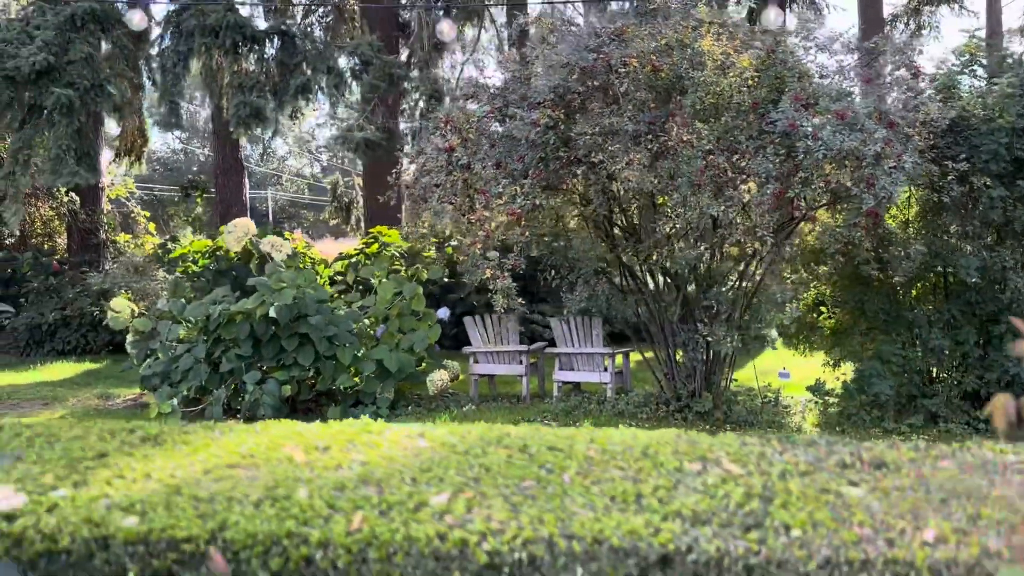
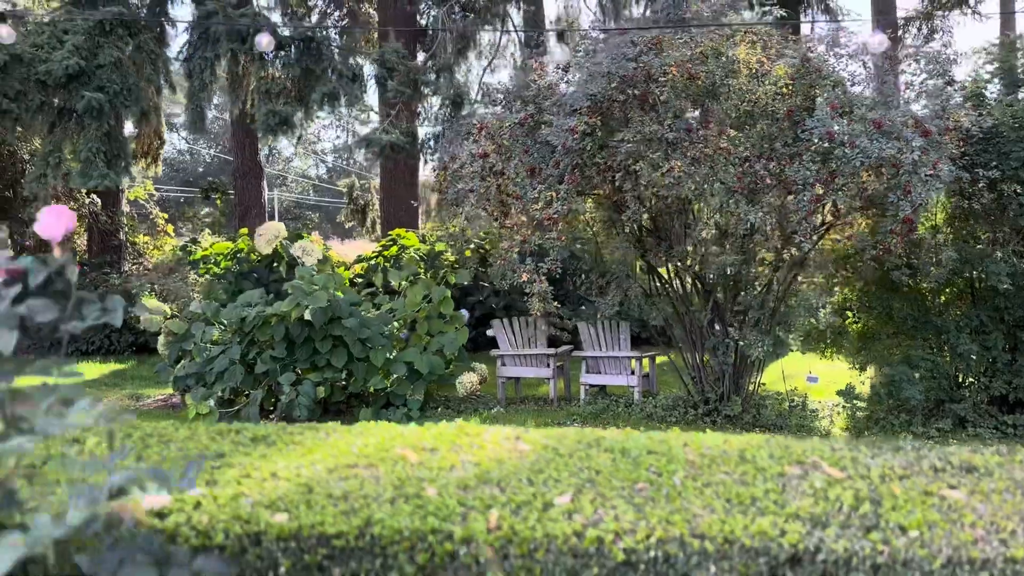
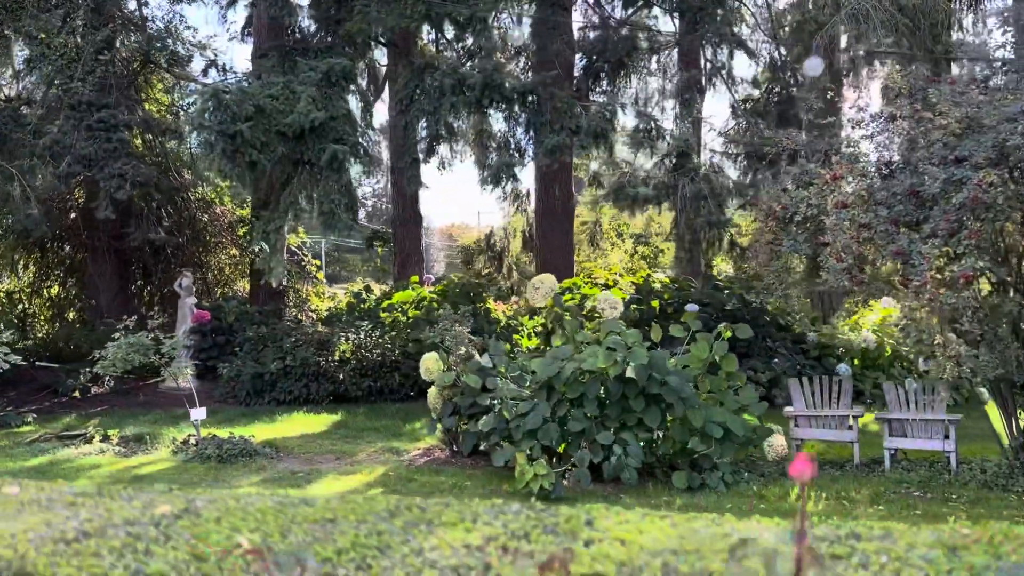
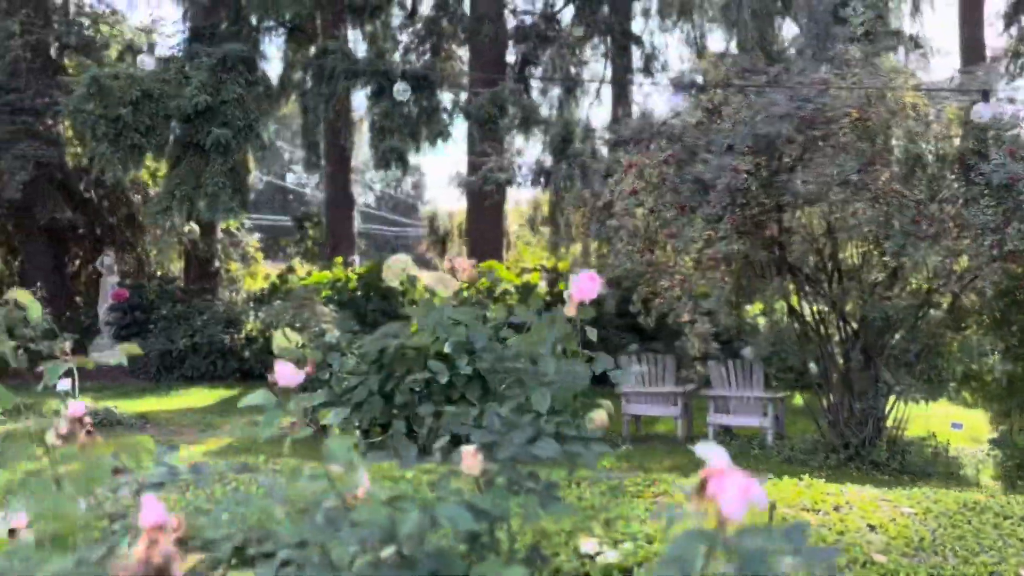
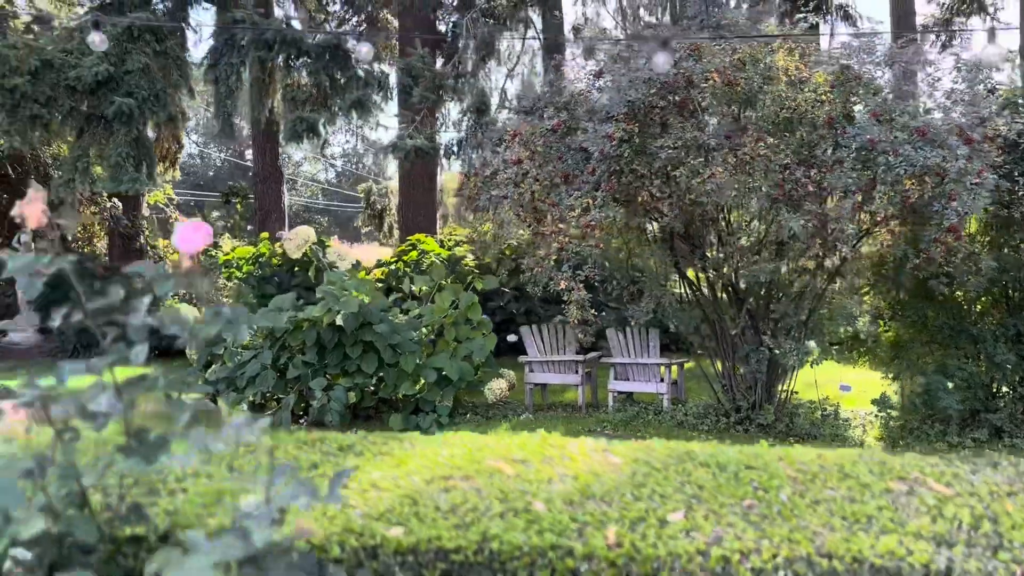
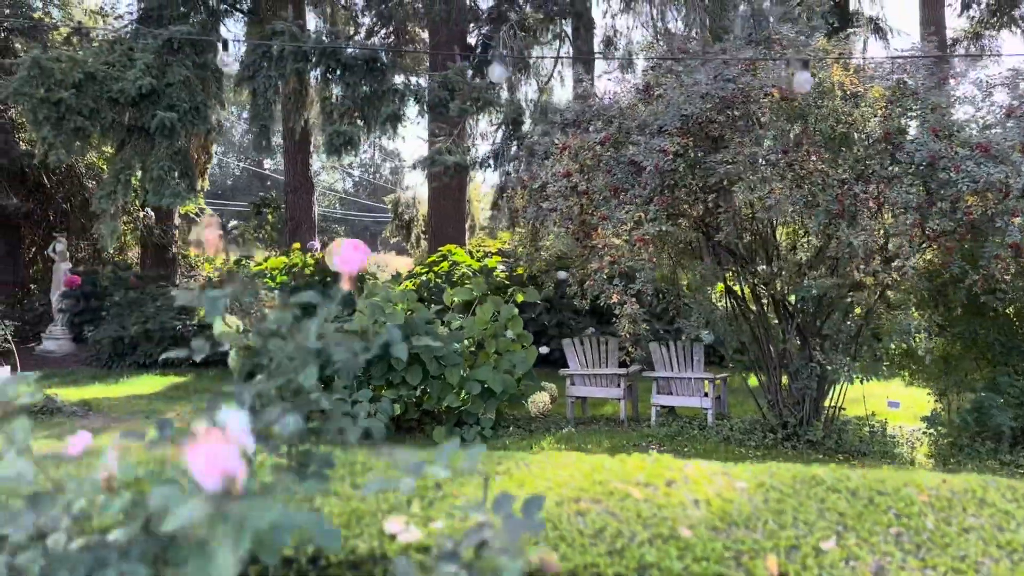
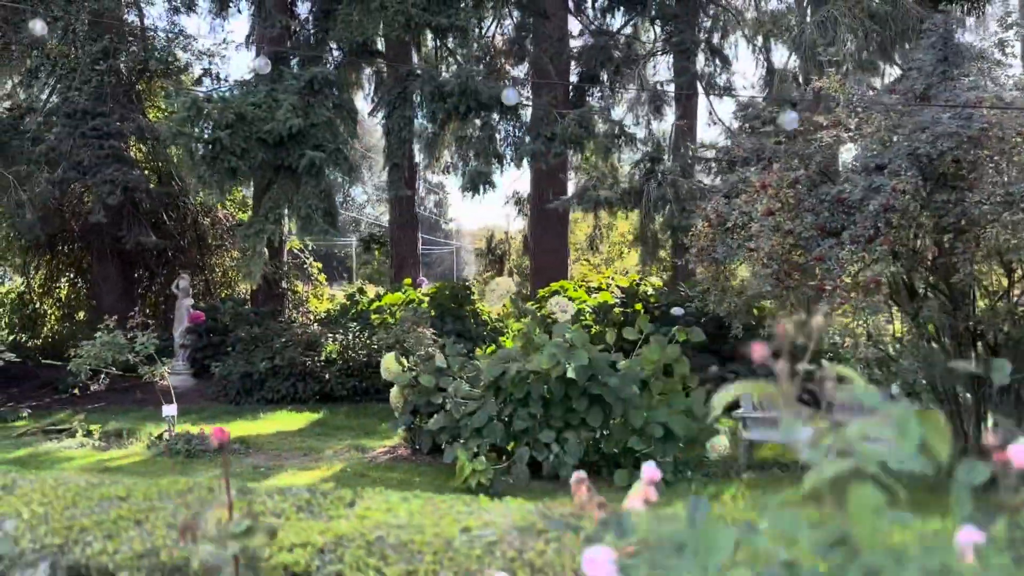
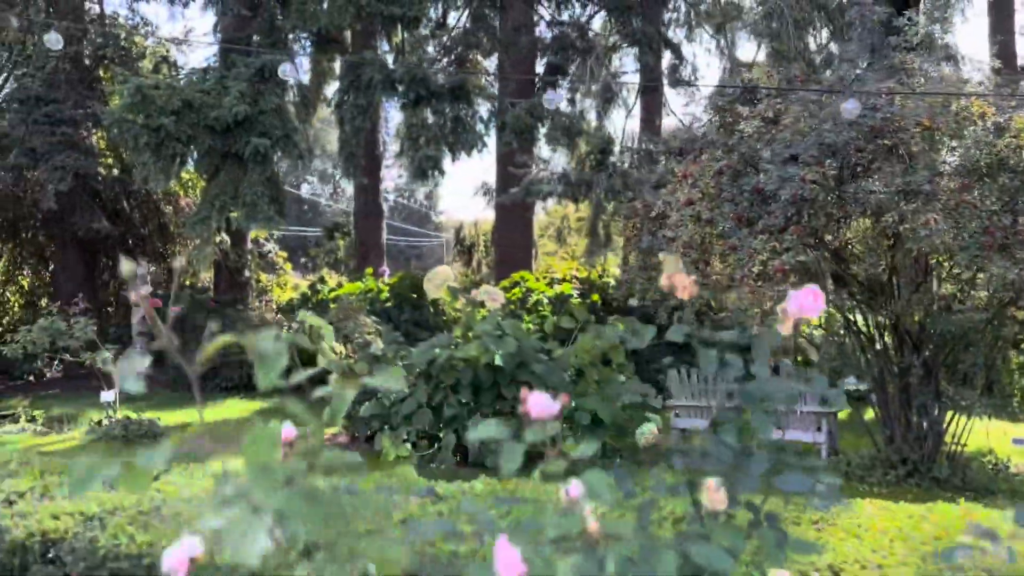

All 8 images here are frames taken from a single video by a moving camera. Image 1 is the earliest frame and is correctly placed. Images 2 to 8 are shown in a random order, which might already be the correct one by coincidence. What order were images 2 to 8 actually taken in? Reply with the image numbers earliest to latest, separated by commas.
2, 5, 6, 4, 8, 7, 3
